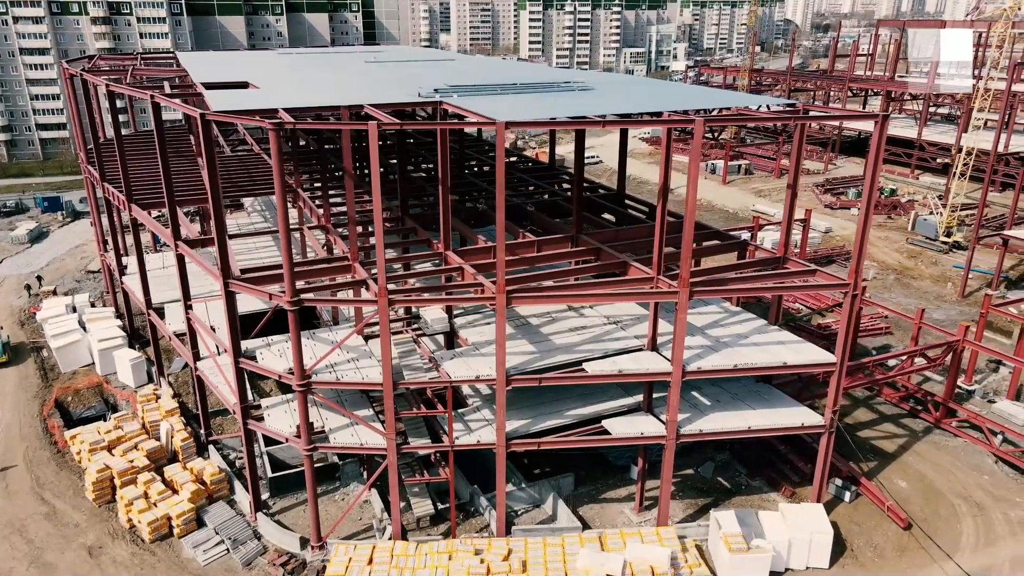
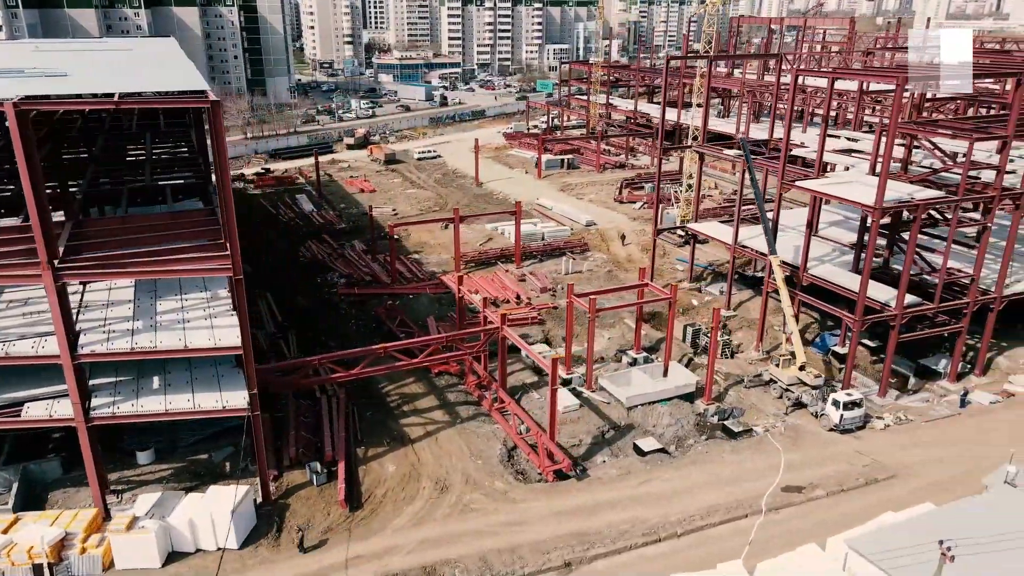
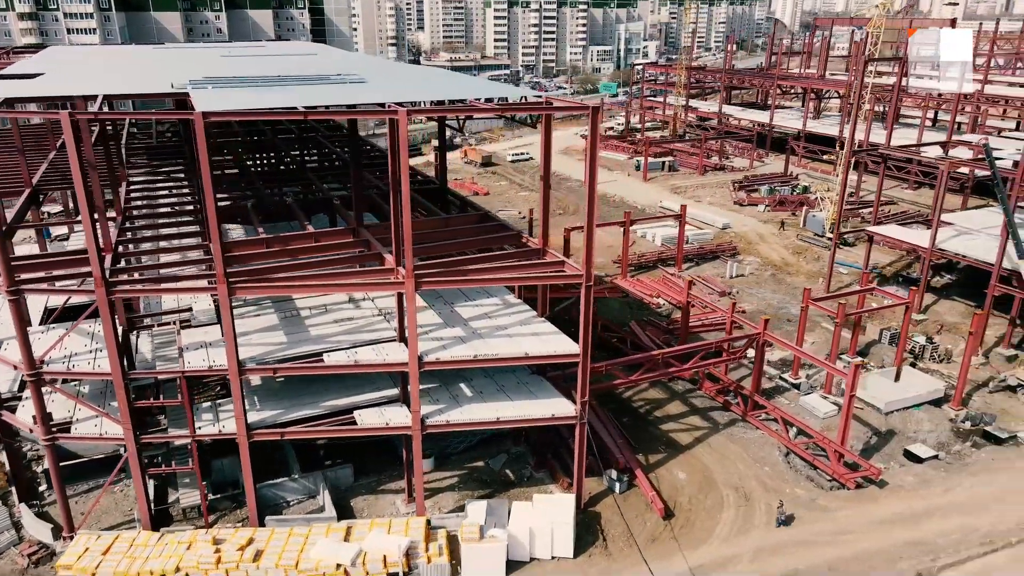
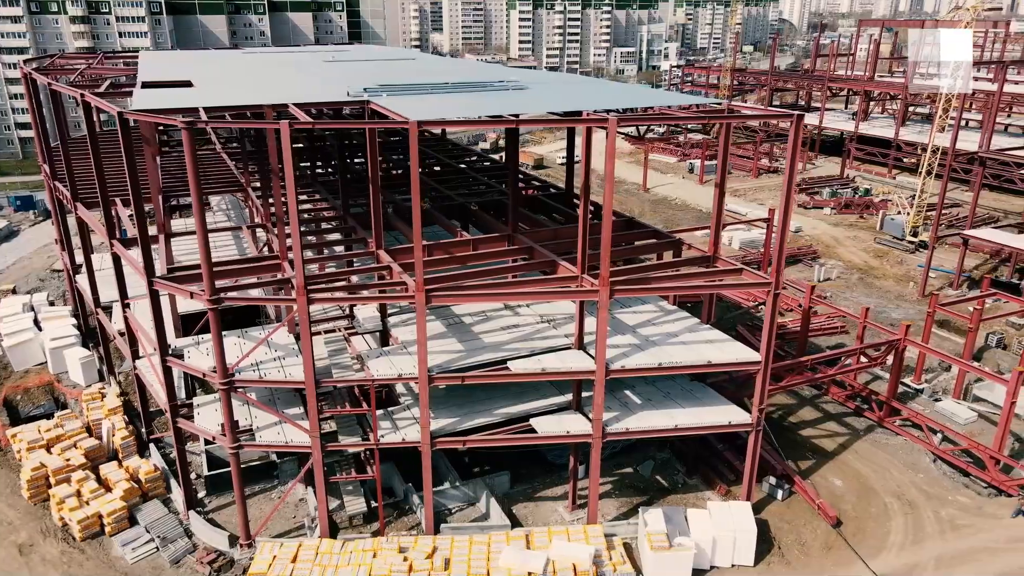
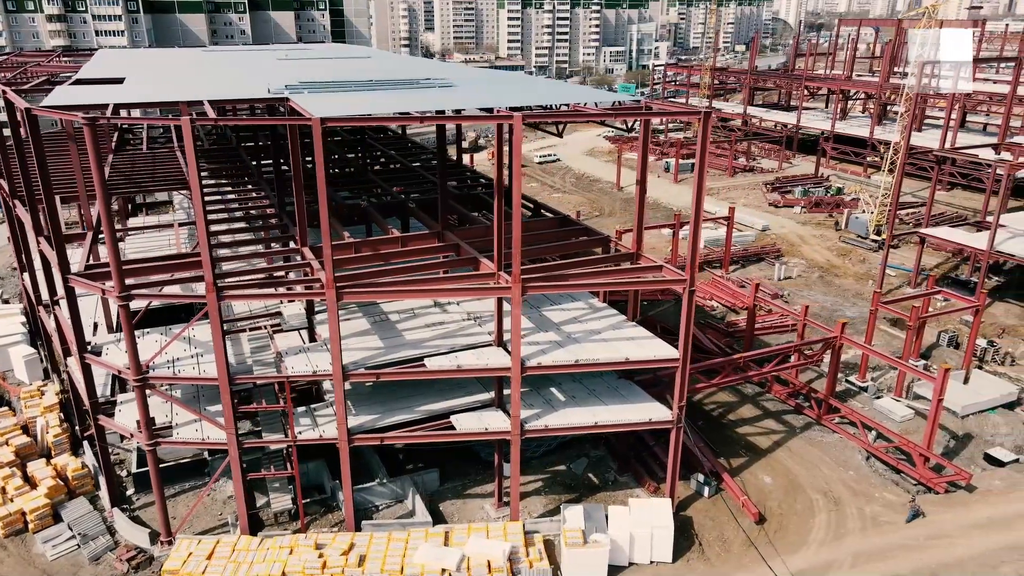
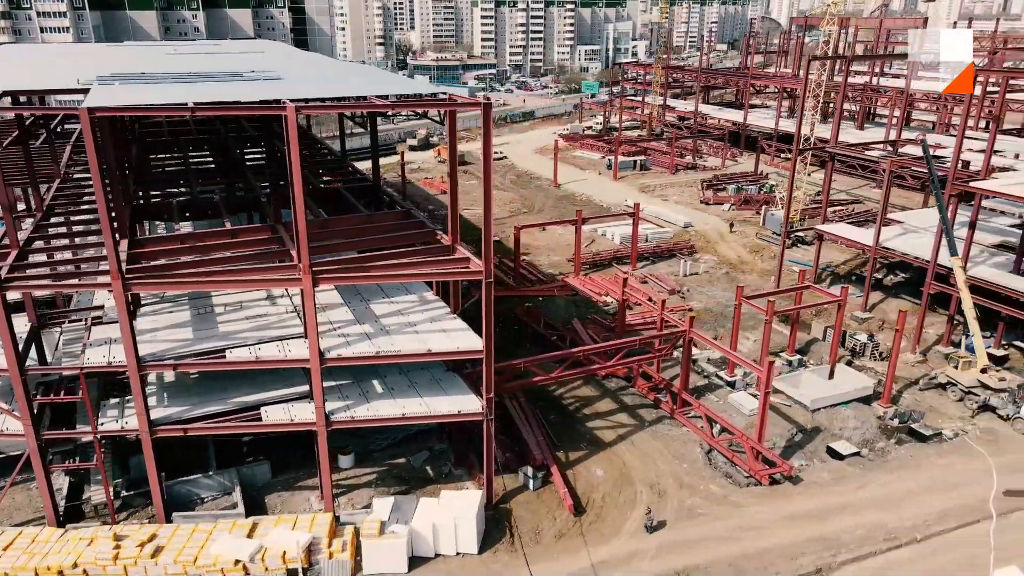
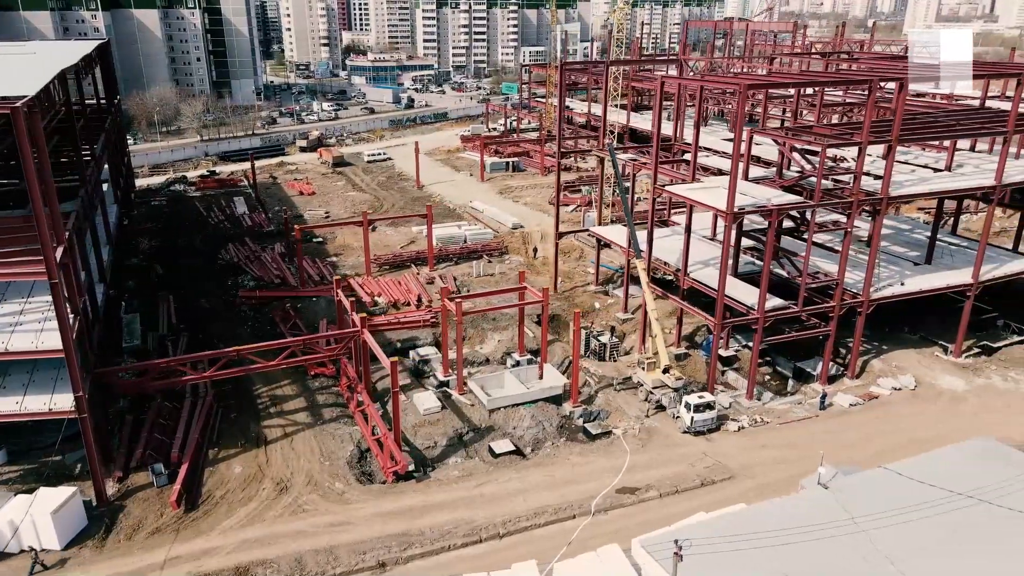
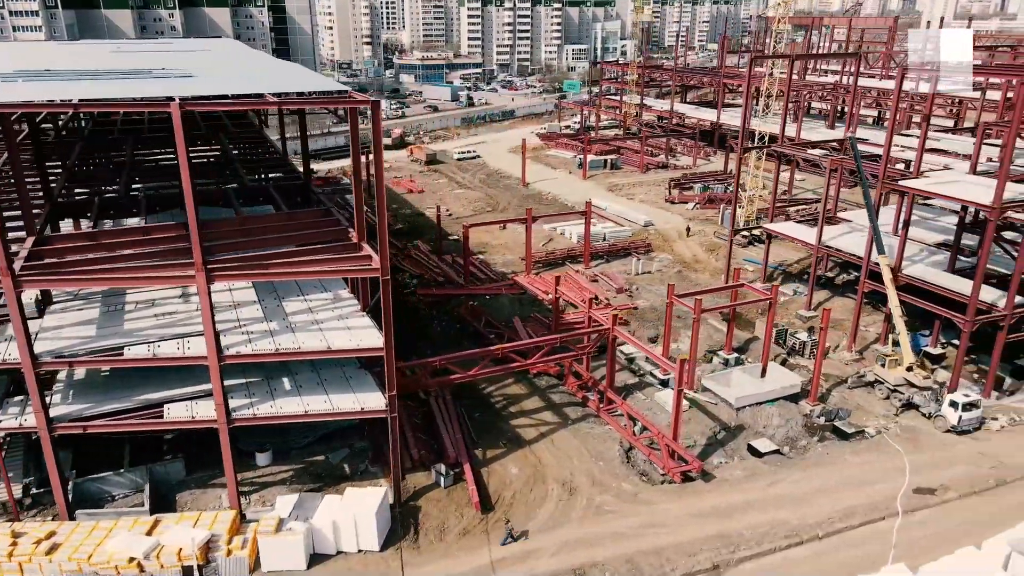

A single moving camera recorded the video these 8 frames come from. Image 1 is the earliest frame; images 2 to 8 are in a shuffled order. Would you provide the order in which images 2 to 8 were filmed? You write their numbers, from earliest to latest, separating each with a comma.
4, 5, 3, 6, 8, 2, 7
